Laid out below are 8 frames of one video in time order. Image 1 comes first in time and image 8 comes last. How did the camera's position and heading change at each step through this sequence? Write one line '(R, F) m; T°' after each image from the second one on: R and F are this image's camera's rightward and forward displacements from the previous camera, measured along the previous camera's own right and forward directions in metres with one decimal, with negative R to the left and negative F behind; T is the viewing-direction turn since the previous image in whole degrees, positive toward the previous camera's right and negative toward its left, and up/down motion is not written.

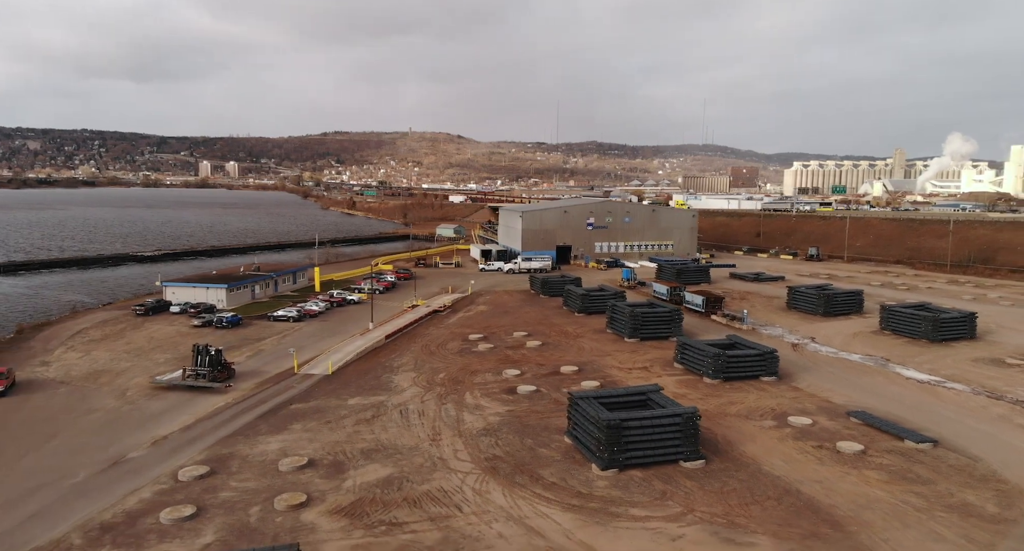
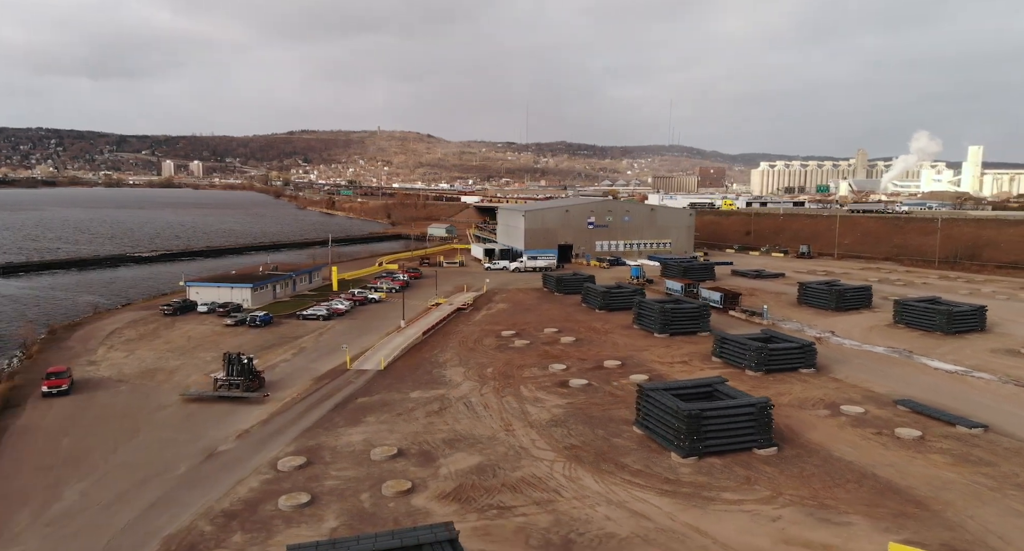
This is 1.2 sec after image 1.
(-2.4, -0.4) m; +2°
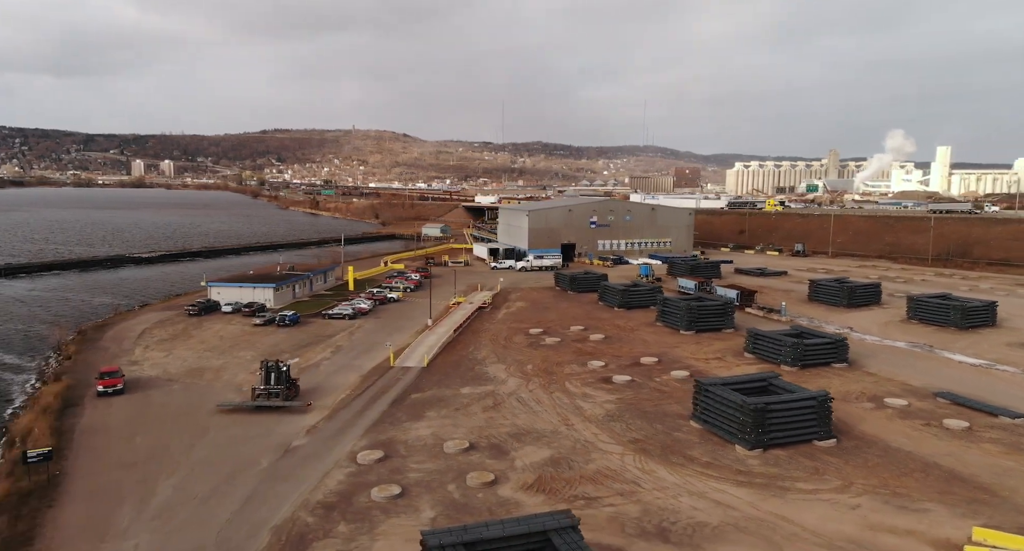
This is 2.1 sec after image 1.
(-2.0, -0.2) m; +1°
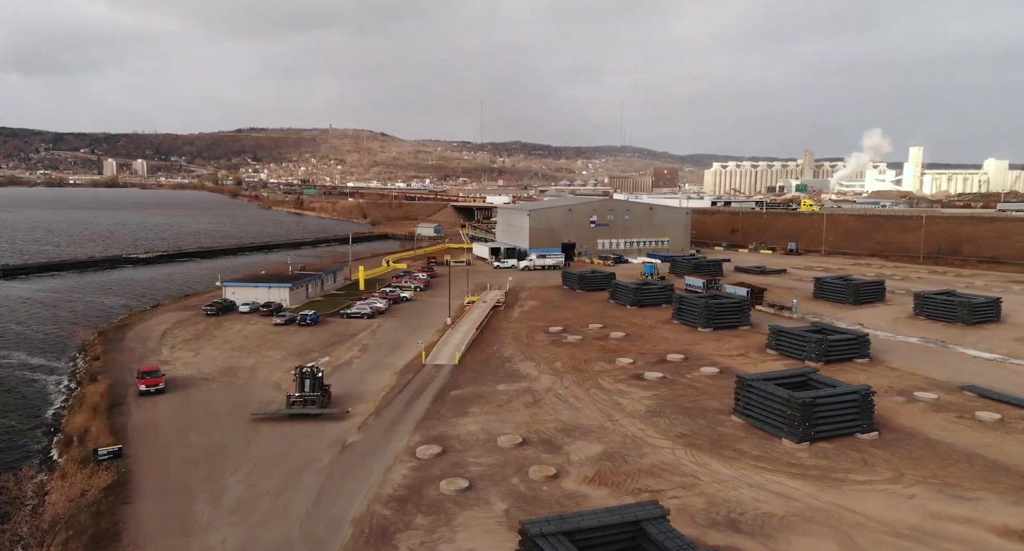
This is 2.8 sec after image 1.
(-1.6, -0.2) m; +1°
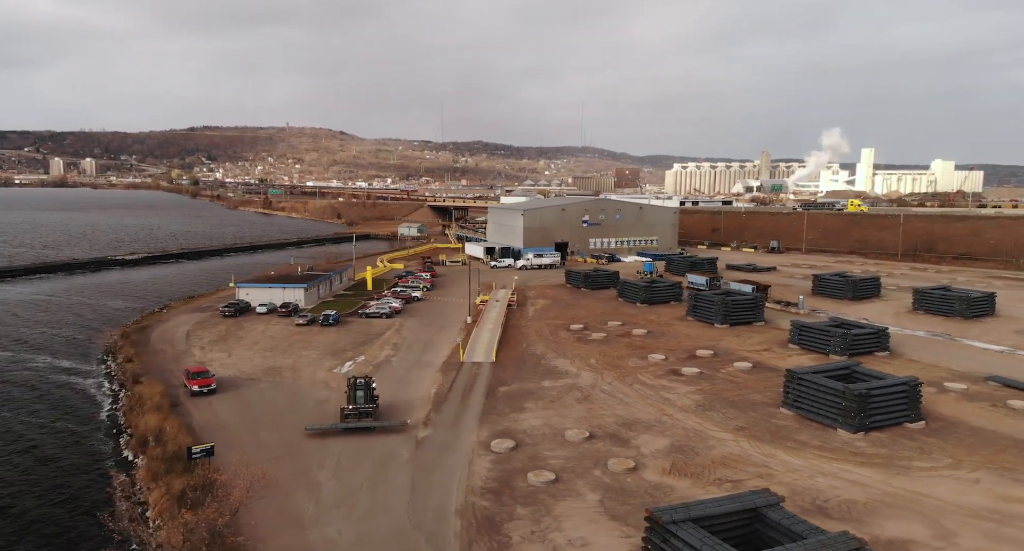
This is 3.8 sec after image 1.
(-2.3, -0.2) m; +2°
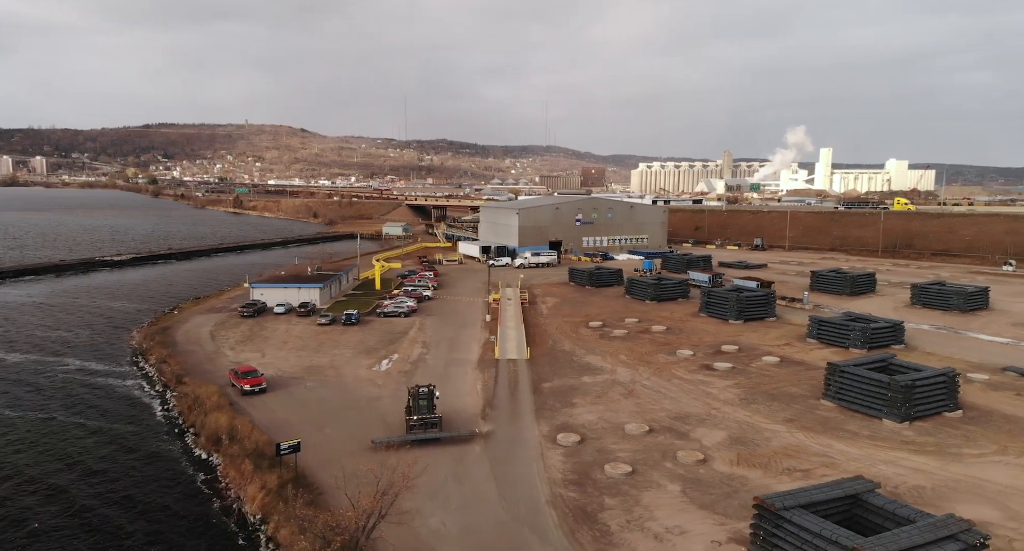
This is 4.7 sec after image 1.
(-2.2, -0.3) m; +2°
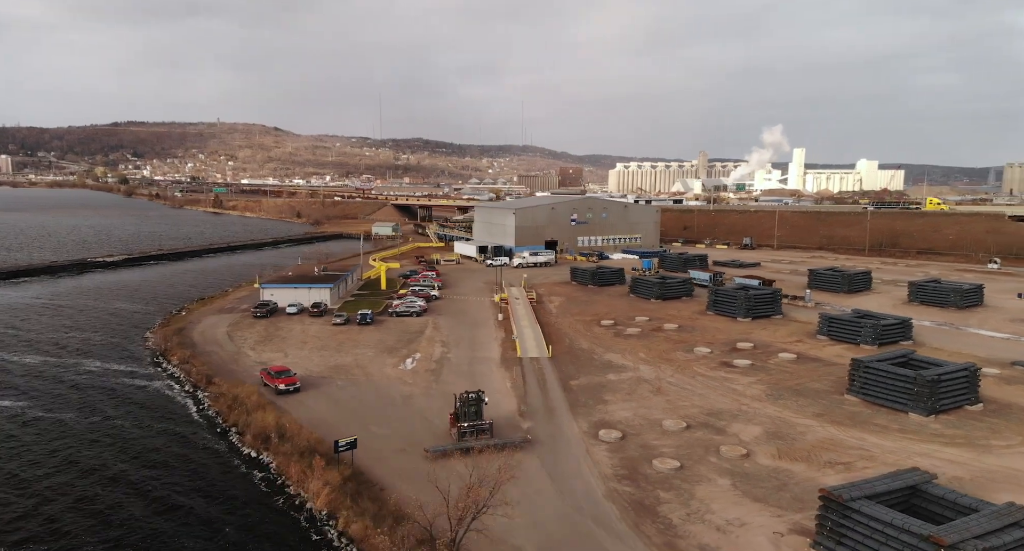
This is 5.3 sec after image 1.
(-1.4, -0.2) m; +1°
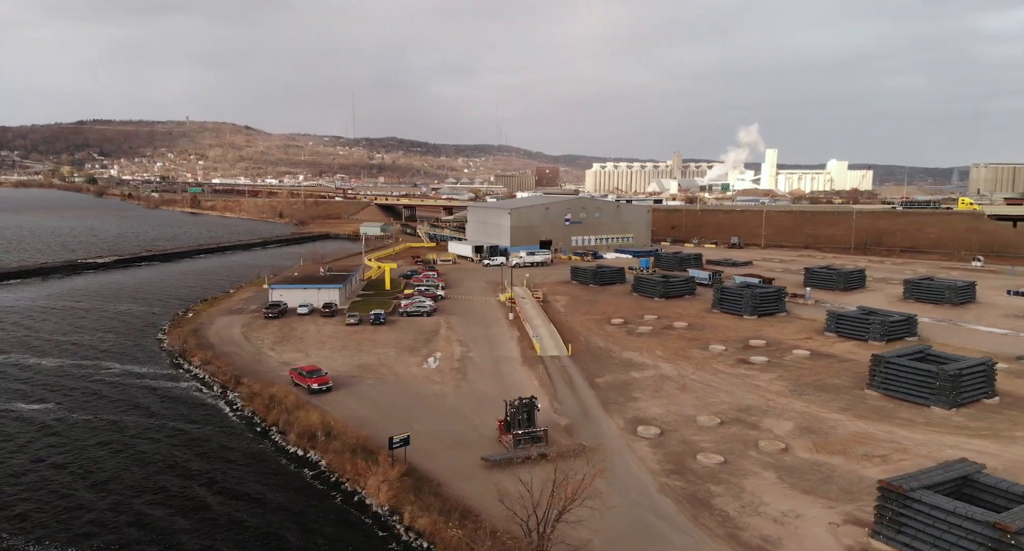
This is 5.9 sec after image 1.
(-1.4, -0.2) m; +1°
